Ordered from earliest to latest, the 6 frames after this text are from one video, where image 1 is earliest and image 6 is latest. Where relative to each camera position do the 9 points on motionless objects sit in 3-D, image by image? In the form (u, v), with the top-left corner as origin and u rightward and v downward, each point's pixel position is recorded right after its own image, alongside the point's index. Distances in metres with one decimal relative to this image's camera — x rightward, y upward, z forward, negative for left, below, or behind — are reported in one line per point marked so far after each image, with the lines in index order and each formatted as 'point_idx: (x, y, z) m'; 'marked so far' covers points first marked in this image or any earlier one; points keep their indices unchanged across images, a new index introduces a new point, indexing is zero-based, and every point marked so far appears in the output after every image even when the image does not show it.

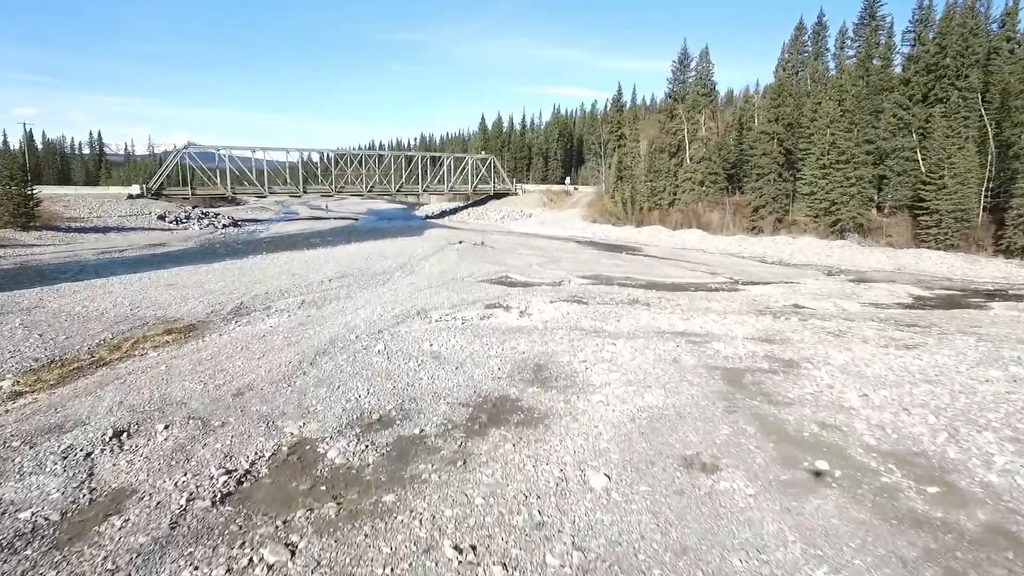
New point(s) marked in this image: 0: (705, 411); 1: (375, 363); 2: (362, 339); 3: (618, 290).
0: (+2.4, -1.5, +7.7) m
1: (-2.3, -1.3, +10.2) m
2: (-2.9, -1.0, +11.7) m
3: (+3.1, -0.1, +17.9) m
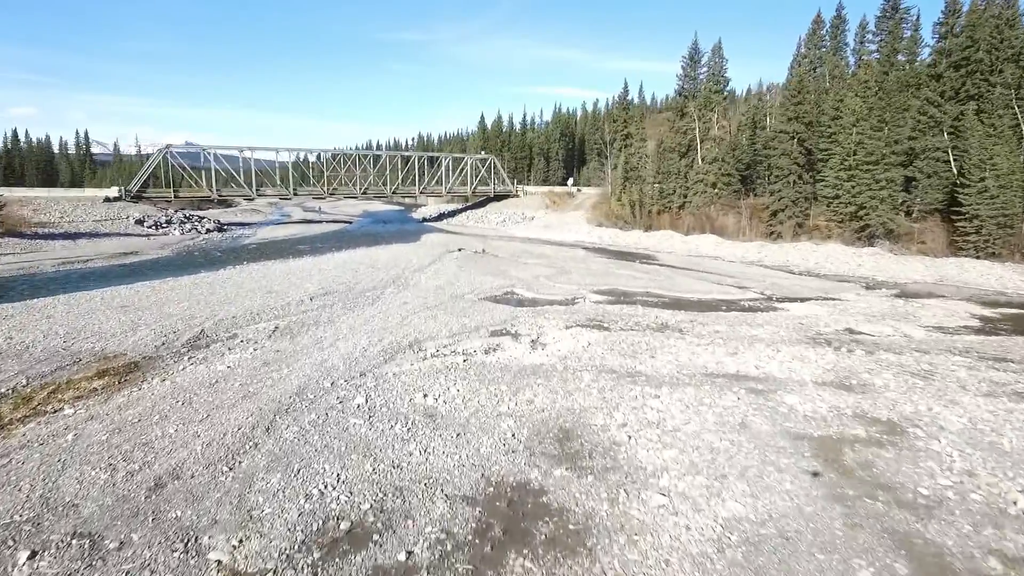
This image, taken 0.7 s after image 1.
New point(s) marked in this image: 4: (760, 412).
0: (+2.6, -2.1, +5.3) m
1: (-2.0, -1.8, +7.8) m
2: (-2.7, -1.5, +9.4) m
3: (+3.3, -0.6, +15.5) m
4: (+3.3, -1.7, +8.2) m
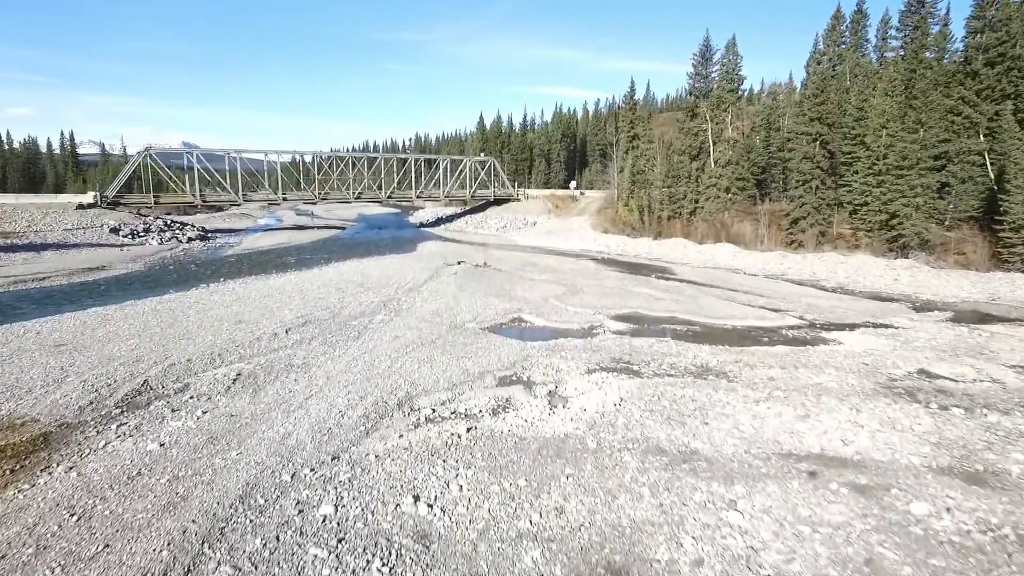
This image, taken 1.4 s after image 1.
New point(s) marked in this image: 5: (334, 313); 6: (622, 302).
0: (+2.9, -2.8, +2.9) m
1: (-1.8, -2.5, +5.5) m
2: (-2.4, -2.2, +7.0) m
3: (+3.5, -1.3, +13.2) m
4: (+3.6, -2.3, +5.8) m
5: (-4.8, -0.6, +16.5) m
6: (+3.4, -0.4, +19.1) m
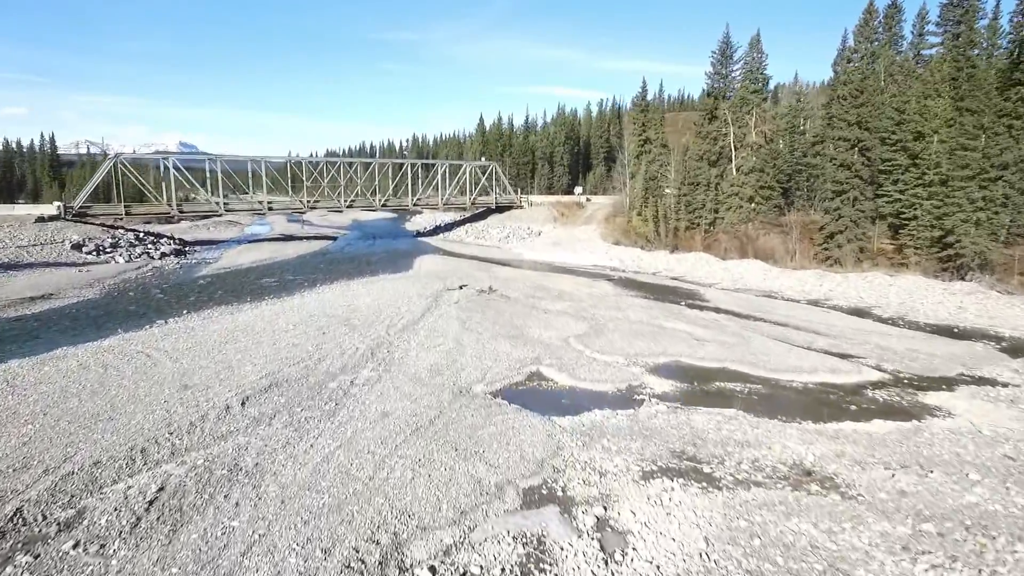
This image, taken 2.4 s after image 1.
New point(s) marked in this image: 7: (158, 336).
0: (+3.3, -3.8, -0.3) m
1: (-1.4, -3.5, +2.3) m
2: (-2.0, -3.3, +3.8) m
3: (+3.9, -2.3, +10.0) m
4: (+4.0, -3.4, +2.6) m
5: (-4.4, -1.7, +13.2) m
6: (+3.8, -1.5, +15.9) m
7: (-9.1, -1.2, +15.7) m
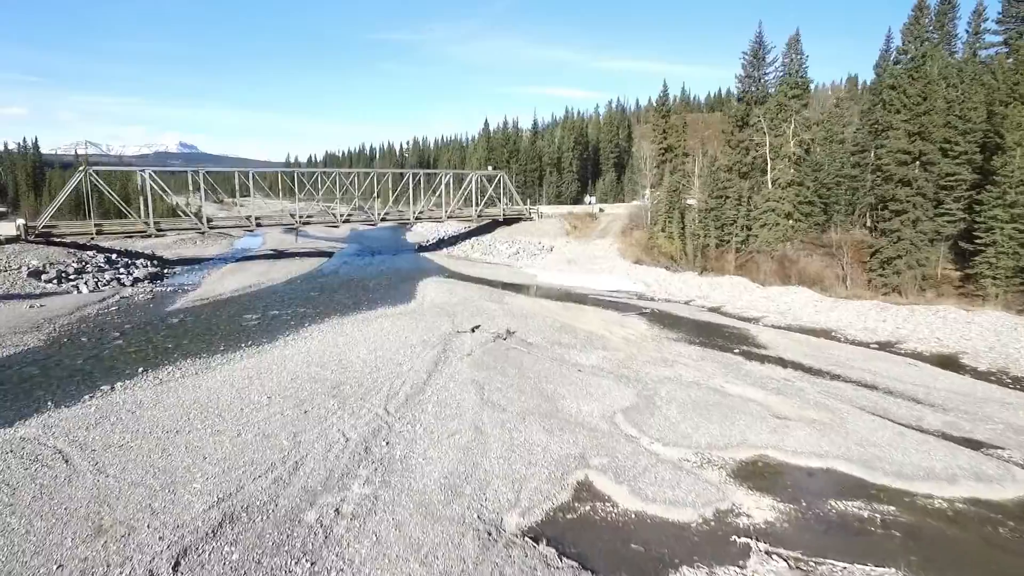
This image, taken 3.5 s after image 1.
0: (+4.0, -5.2, -3.8) m
1: (-0.7, -4.9, -1.2) m
2: (-1.3, -4.6, +0.3) m
3: (+4.6, -3.7, +6.5) m
4: (+4.7, -4.8, -0.9) m
5: (-3.7, -3.1, +9.7) m
6: (+4.5, -2.9, +12.4) m
7: (-8.4, -2.6, +12.2) m
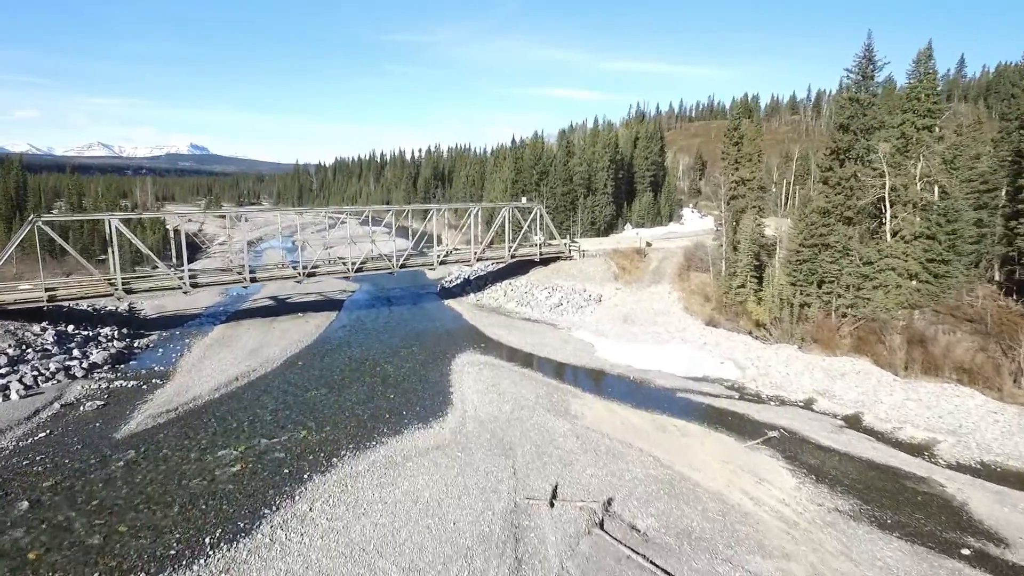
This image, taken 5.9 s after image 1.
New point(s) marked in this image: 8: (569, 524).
0: (+5.9, -8.5, -10.5) m
1: (+1.2, -8.2, -7.9) m
2: (+0.6, -7.9, -6.4) m
3: (+6.6, -7.0, -0.2) m
4: (+6.5, -8.1, -7.6) m
5: (-1.7, -6.4, +3.1) m
6: (+6.5, -6.2, +5.7) m
7: (-6.3, -5.9, +5.7) m
8: (+1.2, -4.8, +12.9) m
